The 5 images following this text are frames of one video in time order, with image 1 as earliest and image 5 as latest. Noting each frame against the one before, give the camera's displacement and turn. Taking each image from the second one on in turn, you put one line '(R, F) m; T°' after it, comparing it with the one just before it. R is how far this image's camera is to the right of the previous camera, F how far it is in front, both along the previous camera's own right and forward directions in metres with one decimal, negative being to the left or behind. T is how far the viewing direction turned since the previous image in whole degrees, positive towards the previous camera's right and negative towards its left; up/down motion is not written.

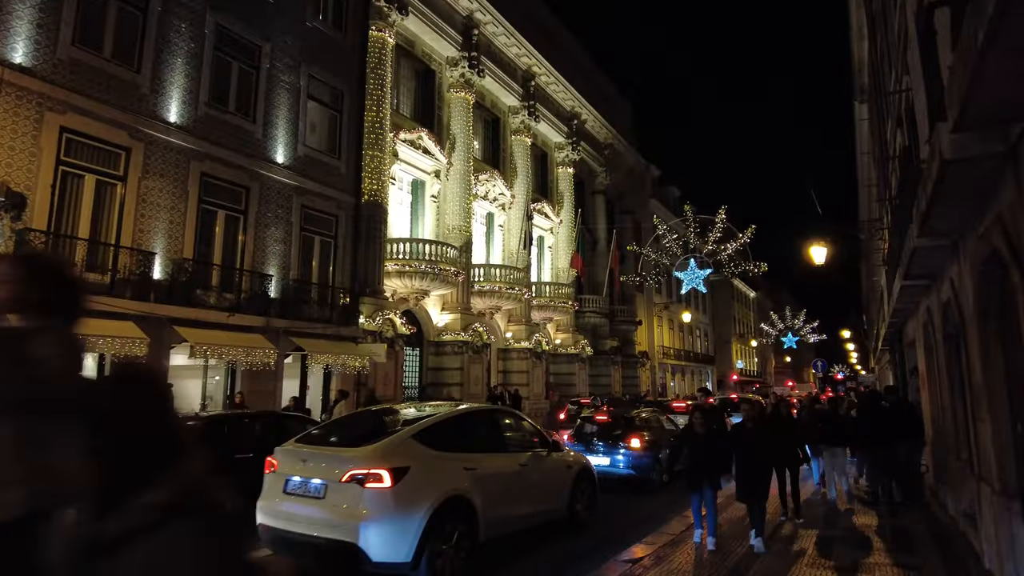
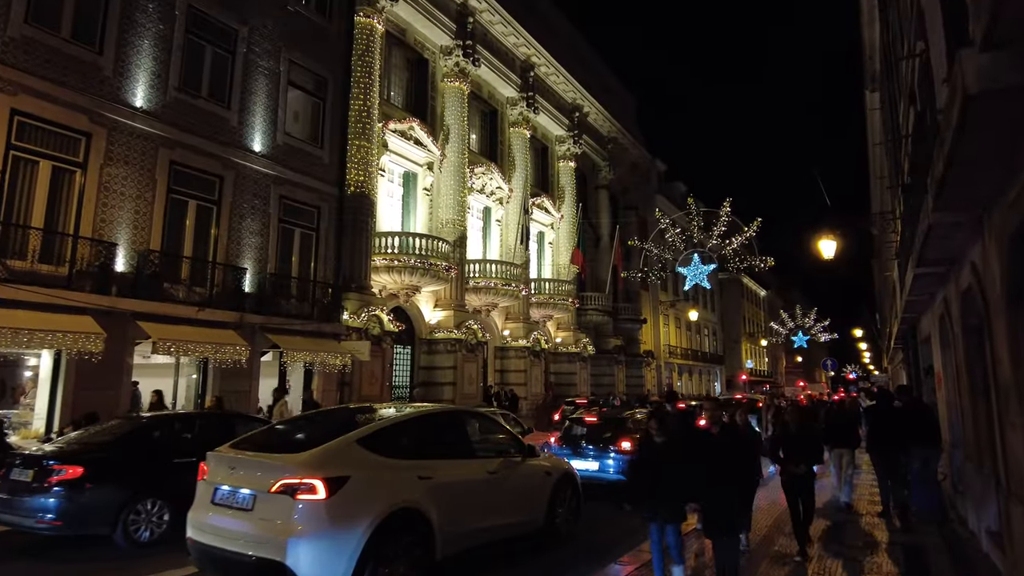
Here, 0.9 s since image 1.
(+0.5, +0.9) m; -1°
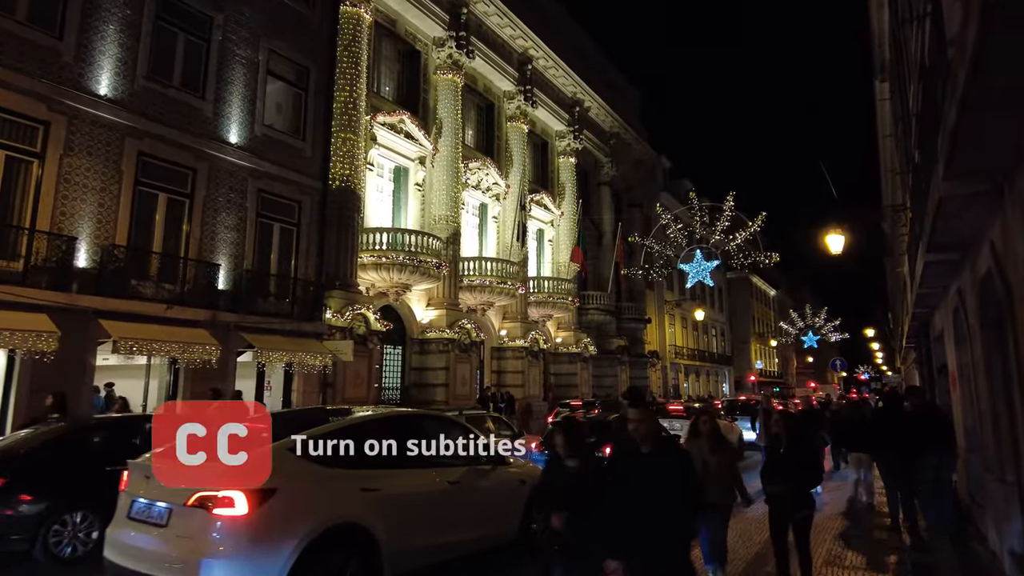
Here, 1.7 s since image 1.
(+0.5, +0.8) m; -1°
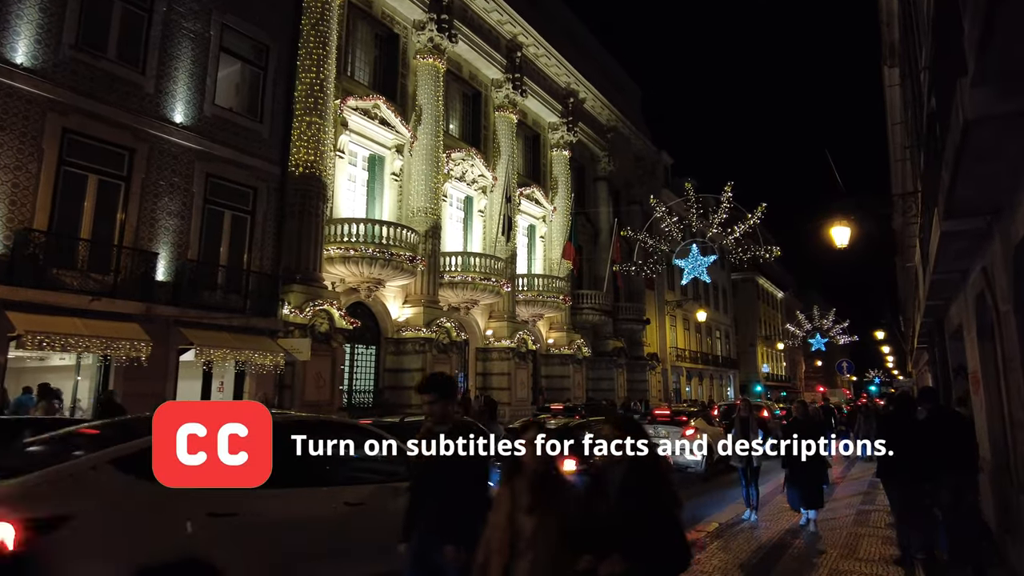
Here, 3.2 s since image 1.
(+0.9, +1.4) m; -1°
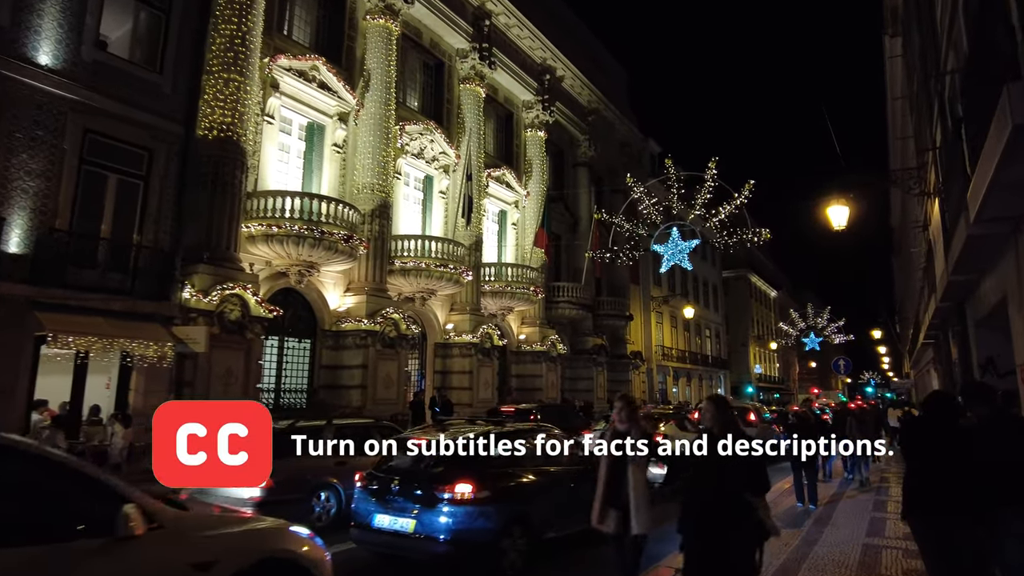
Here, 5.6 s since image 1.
(+1.1, +2.4) m; 0°
